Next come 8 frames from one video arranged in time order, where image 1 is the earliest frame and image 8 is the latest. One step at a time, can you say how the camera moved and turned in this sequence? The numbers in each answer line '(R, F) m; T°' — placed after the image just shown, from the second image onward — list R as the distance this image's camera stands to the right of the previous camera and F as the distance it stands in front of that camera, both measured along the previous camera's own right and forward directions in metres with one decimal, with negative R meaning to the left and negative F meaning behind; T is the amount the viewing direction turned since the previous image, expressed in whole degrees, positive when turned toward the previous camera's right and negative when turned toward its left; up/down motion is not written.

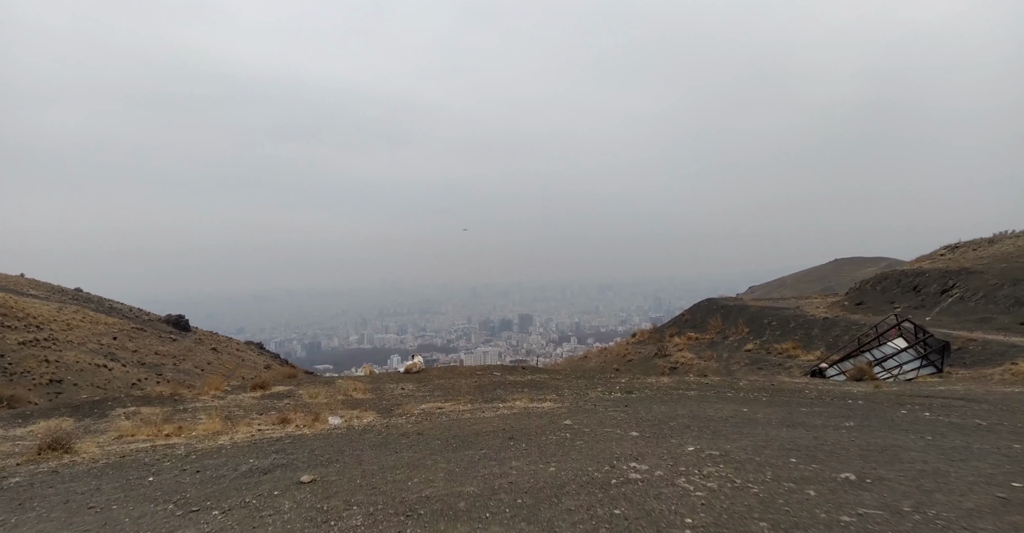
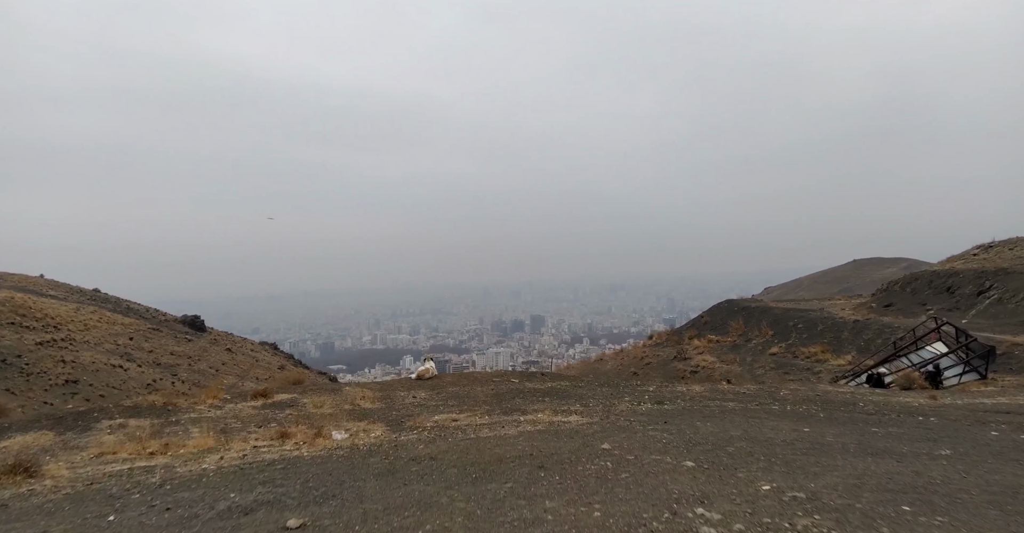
(-0.2, +1.2) m; -1°
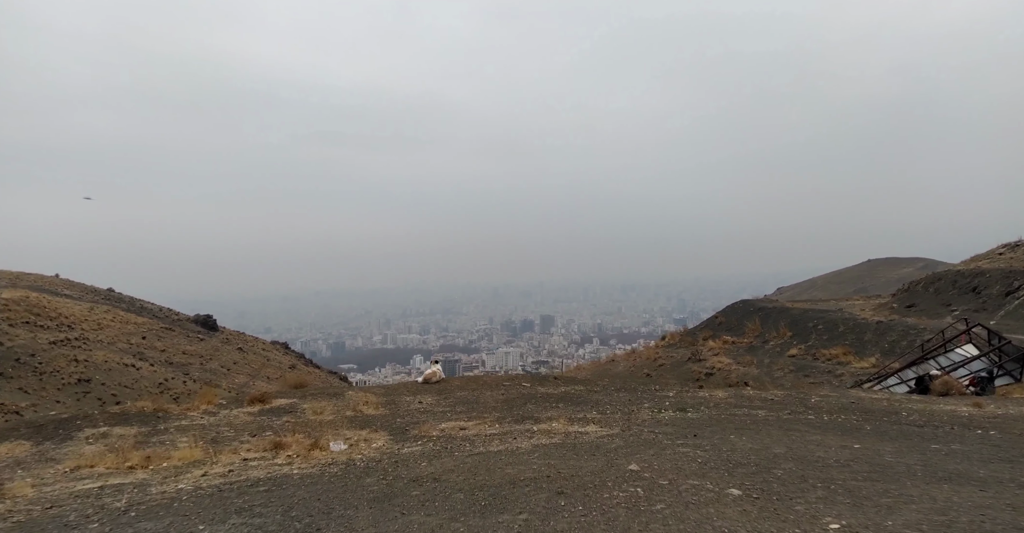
(0.0, +0.9) m; -1°
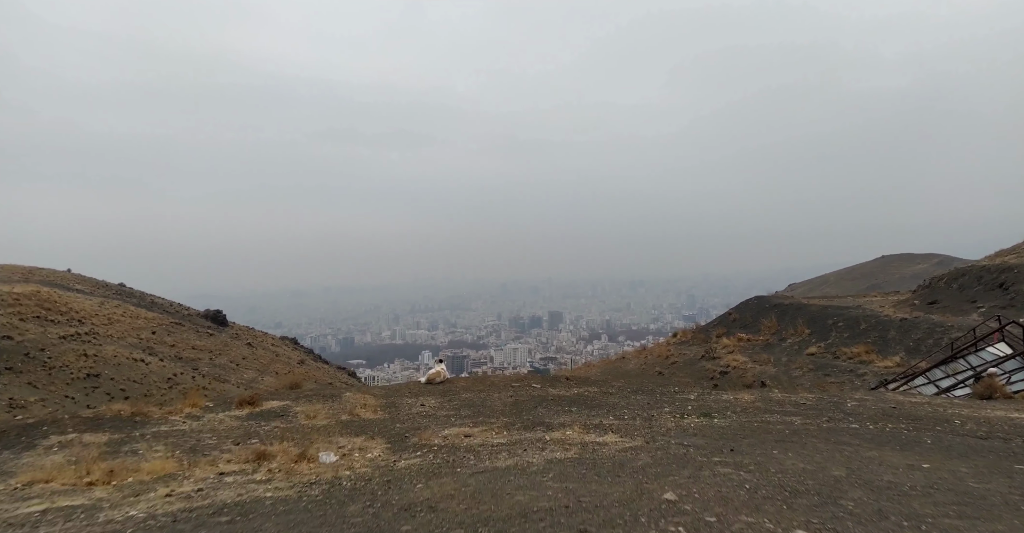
(0.0, +1.1) m; -1°
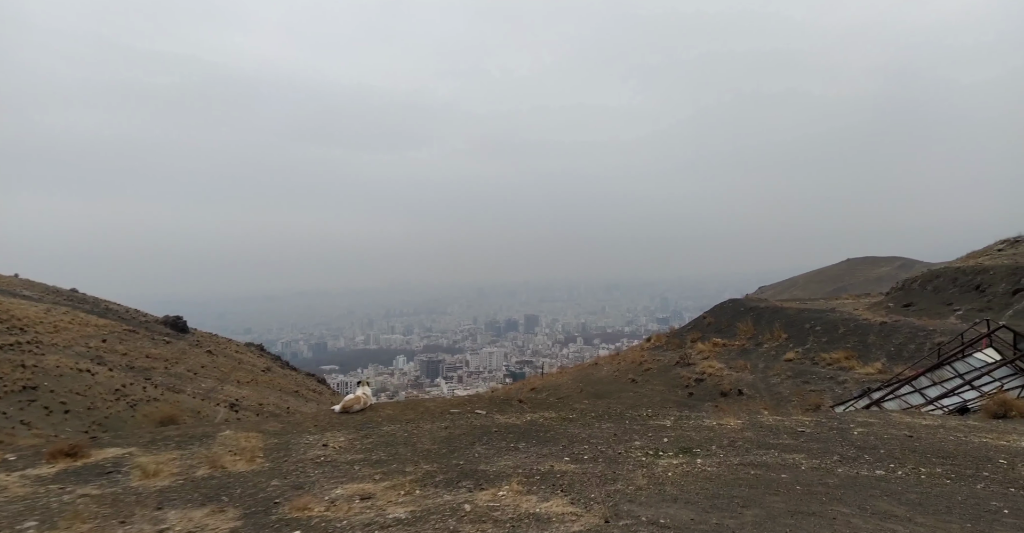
(+0.7, +2.9) m; +2°
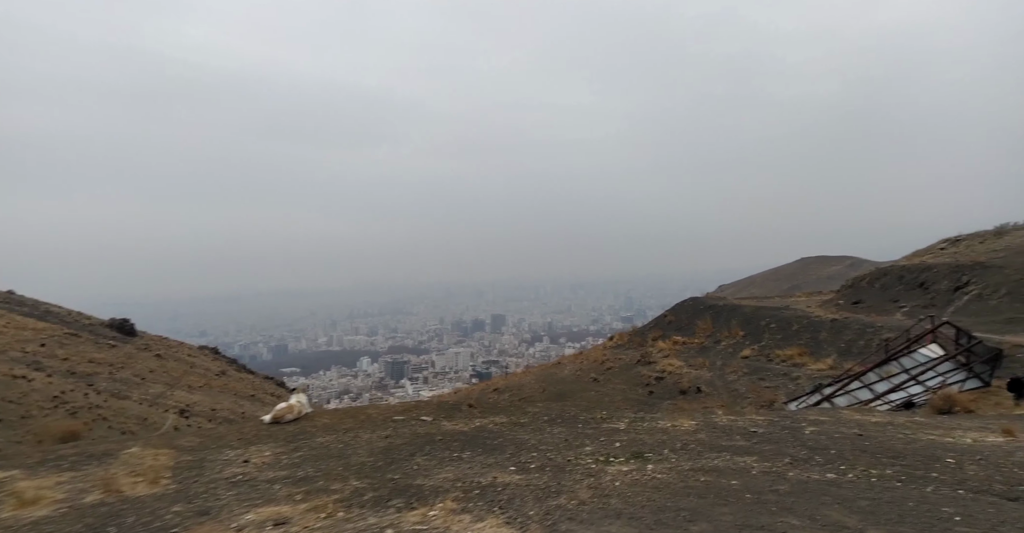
(+0.3, +0.8) m; +3°
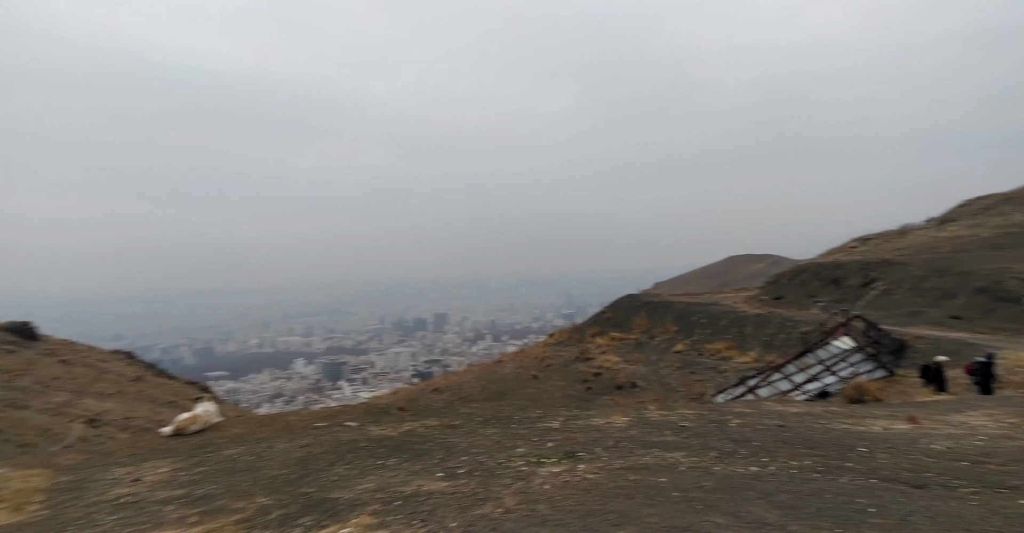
(+0.2, +0.5) m; +5°
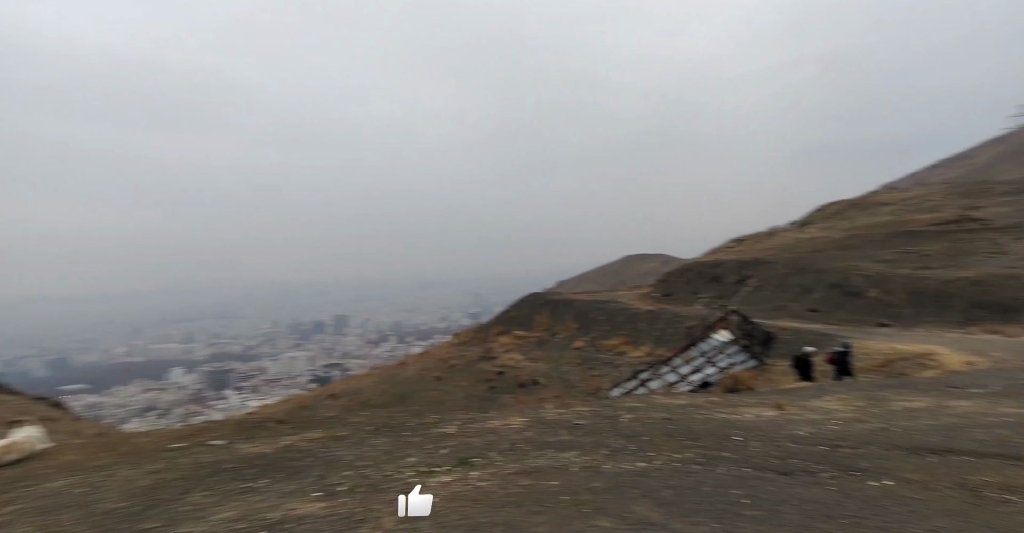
(+0.2, +0.6) m; +9°
